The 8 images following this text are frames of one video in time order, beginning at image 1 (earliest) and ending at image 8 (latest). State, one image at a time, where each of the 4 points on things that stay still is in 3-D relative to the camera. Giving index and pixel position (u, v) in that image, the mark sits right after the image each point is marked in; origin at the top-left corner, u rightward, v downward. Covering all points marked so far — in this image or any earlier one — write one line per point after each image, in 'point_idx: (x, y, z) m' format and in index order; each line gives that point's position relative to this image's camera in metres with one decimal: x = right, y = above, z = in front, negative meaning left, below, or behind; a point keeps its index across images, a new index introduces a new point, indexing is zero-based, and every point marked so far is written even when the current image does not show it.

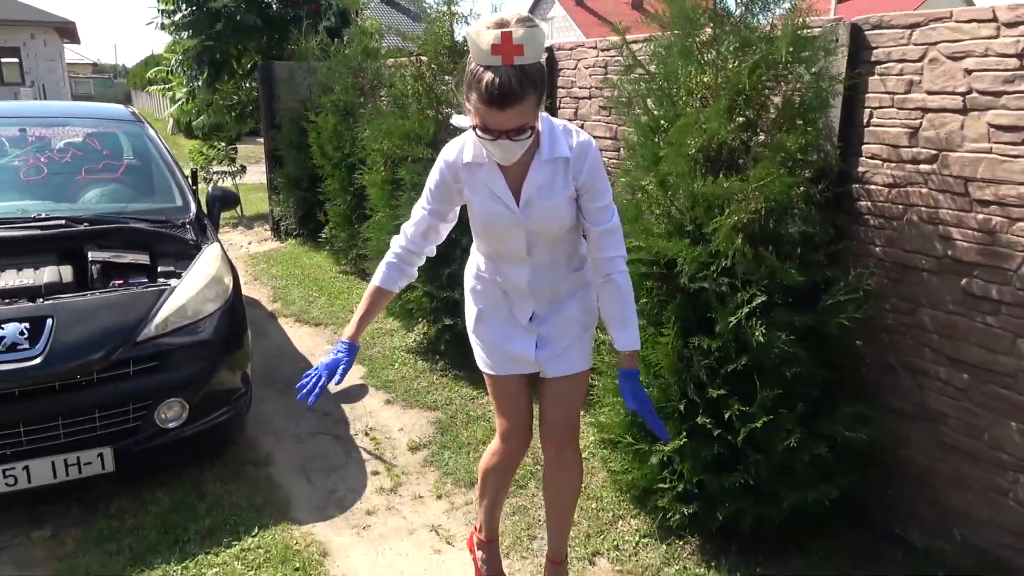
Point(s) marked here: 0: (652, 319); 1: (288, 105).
0: (+0.6, -0.1, +3.1) m
1: (-2.5, +2.0, +8.4) m
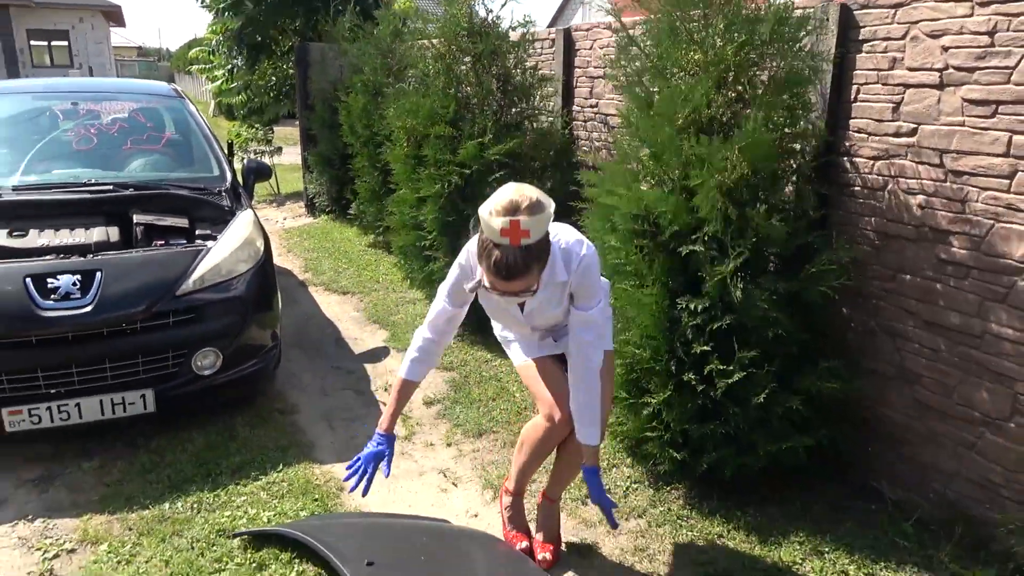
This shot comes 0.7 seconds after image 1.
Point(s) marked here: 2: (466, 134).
0: (+0.6, 0.0, +3.3) m
1: (-2.2, +2.3, +8.7) m
2: (-0.3, +1.0, +5.2) m
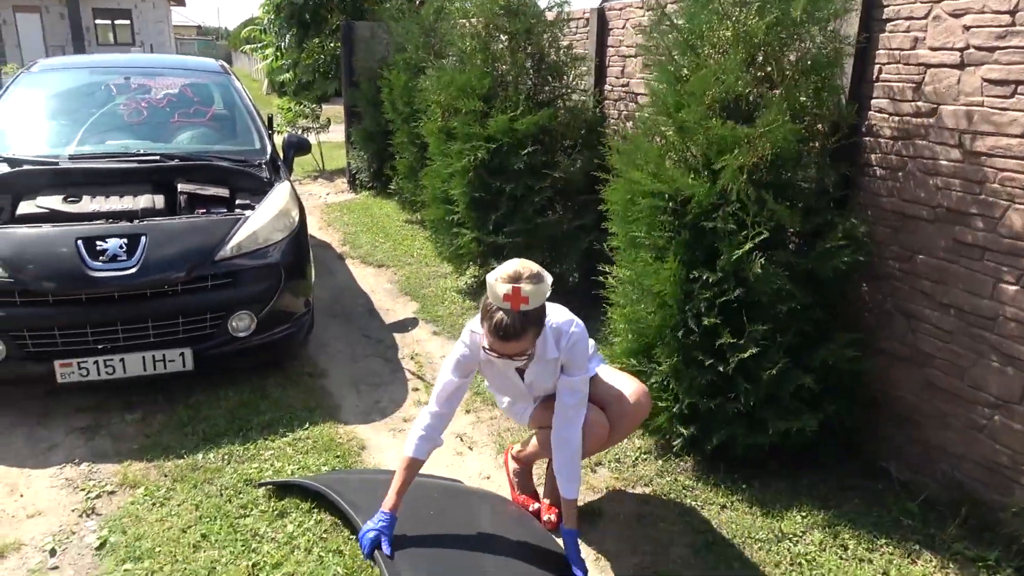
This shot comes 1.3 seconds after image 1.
0: (+0.7, +0.1, +3.4) m
1: (-1.7, +2.6, +8.9) m
2: (-0.1, +1.2, +5.3) m
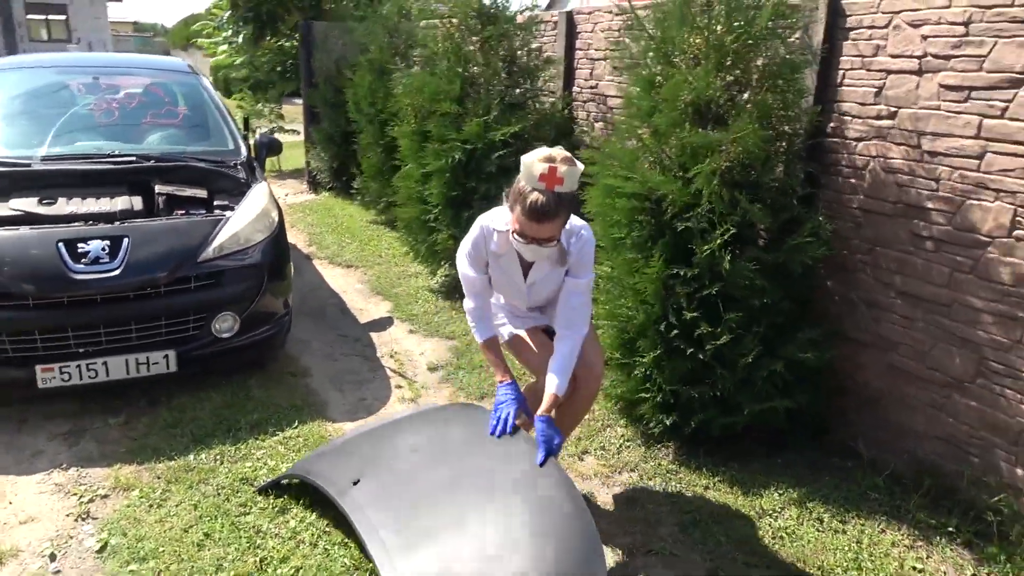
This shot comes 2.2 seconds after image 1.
0: (+0.6, +0.2, +3.5) m
1: (-2.2, +2.6, +8.8) m
2: (-0.3, +1.2, +5.4) m
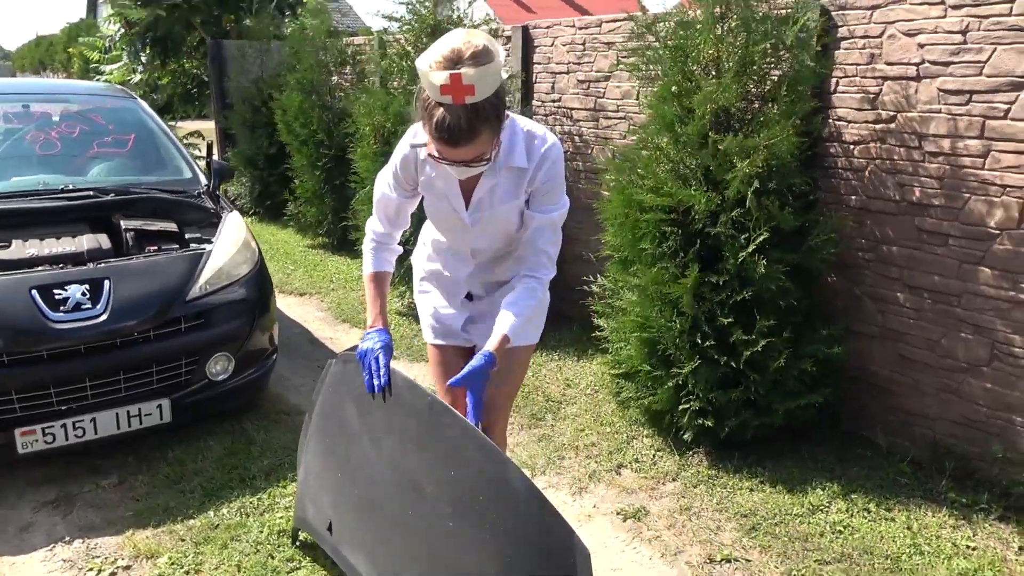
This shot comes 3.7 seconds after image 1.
0: (+0.7, +0.1, +3.6) m
1: (-3.0, +2.2, +8.4) m
2: (-0.5, +1.1, +5.3) m
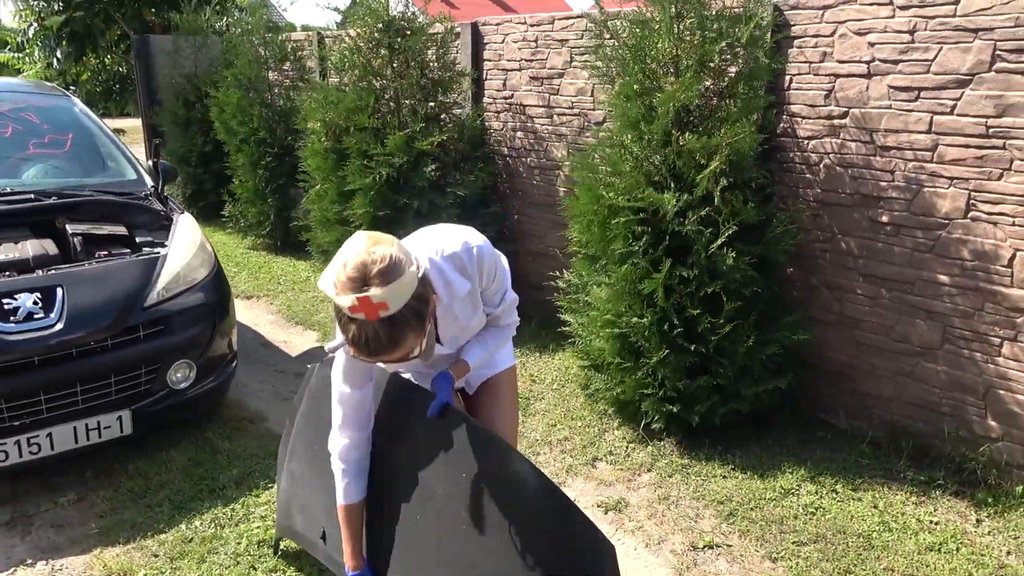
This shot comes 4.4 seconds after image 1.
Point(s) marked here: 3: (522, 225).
0: (+0.6, +0.1, +3.6) m
1: (-3.6, +2.2, +8.1) m
2: (-0.8, +1.1, +5.2) m
3: (+0.1, +0.4, +5.5) m
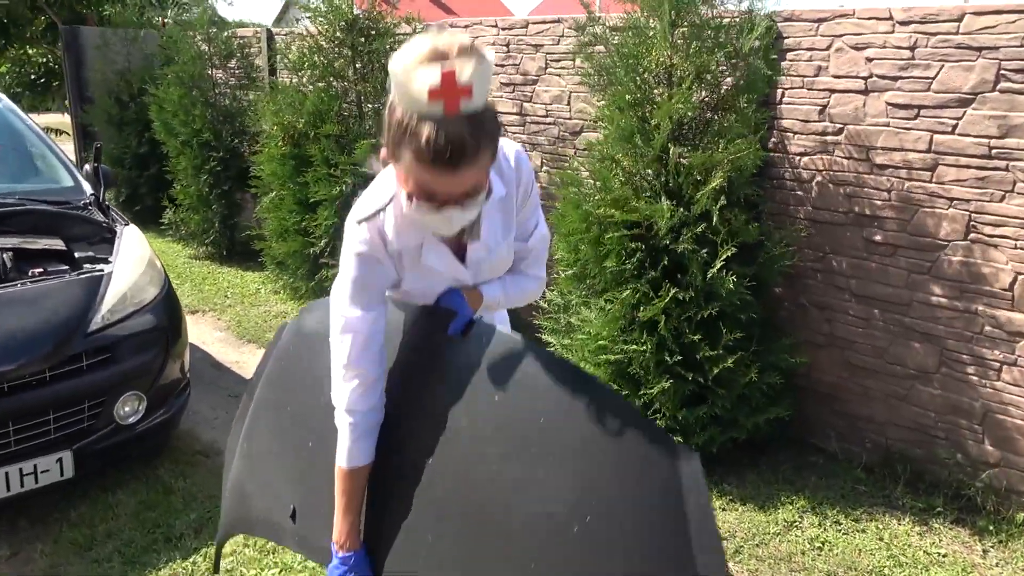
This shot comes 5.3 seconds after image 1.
0: (+0.5, 0.0, +3.4) m
1: (-4.0, +2.1, +7.5) m
2: (-1.0, +1.0, +4.9) m
3: (-0.1, +0.3, +5.2) m
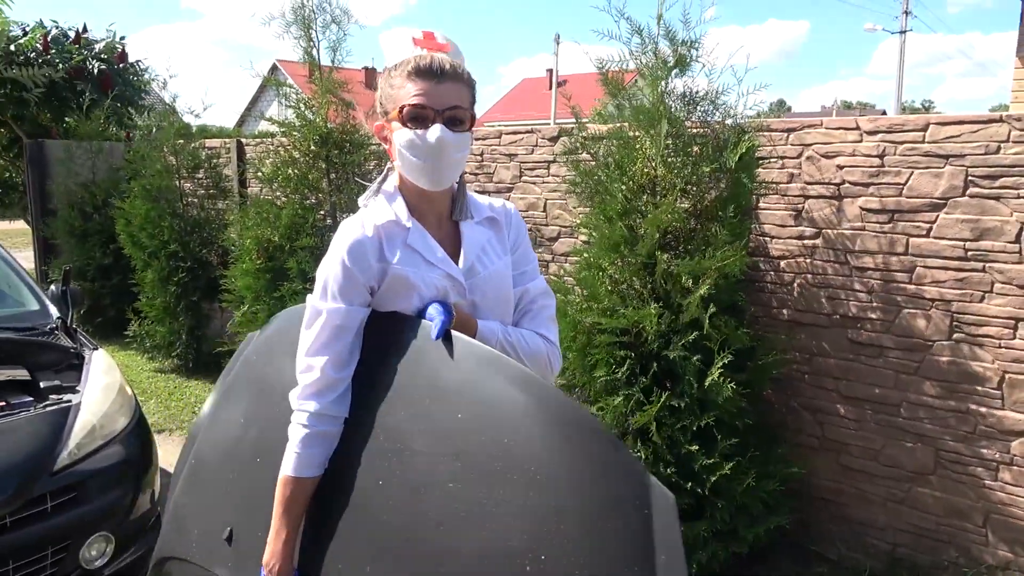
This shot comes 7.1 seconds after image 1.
0: (+0.5, -0.4, +3.4) m
1: (-4.3, +1.0, +7.5) m
2: (-1.1, +0.3, +4.8) m
3: (-0.3, -0.4, +5.1) m
